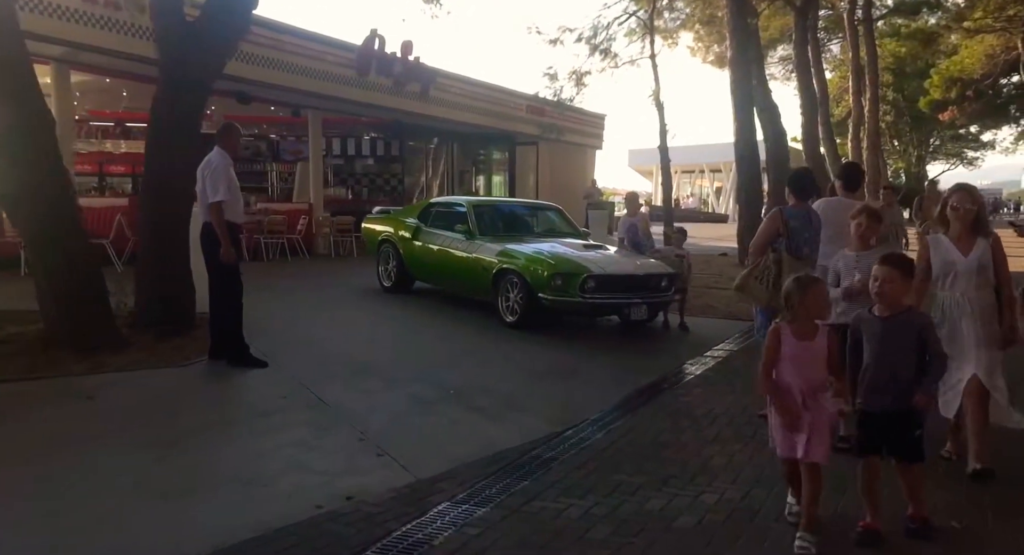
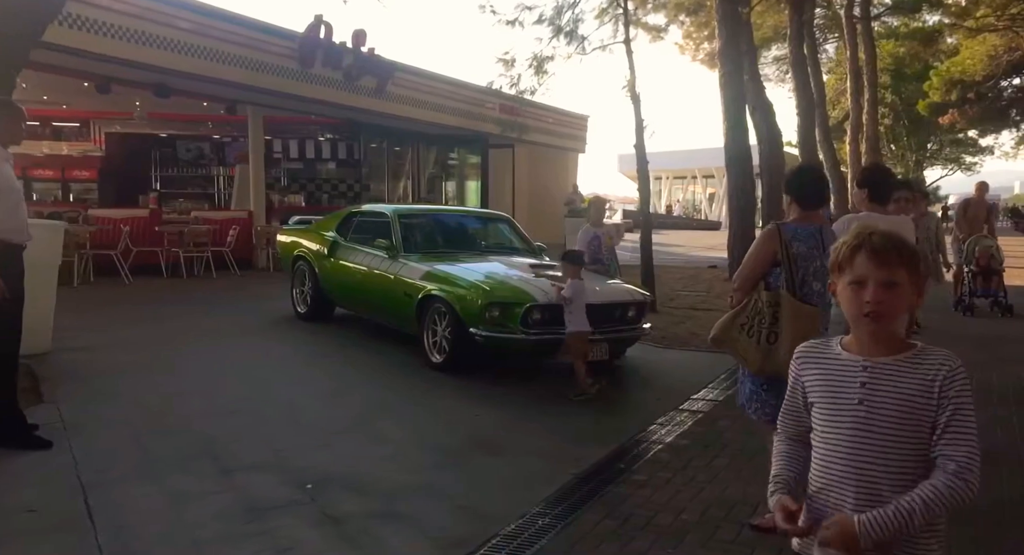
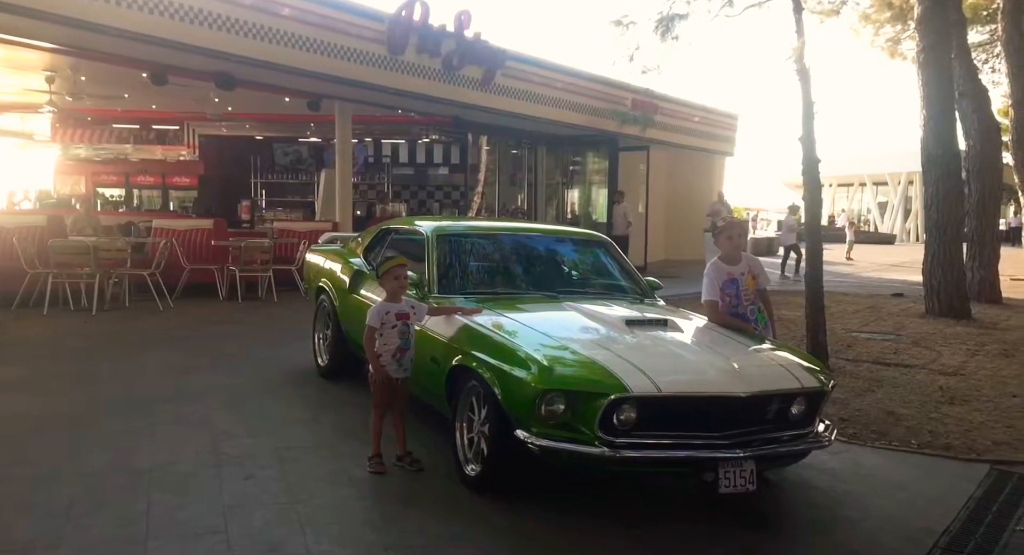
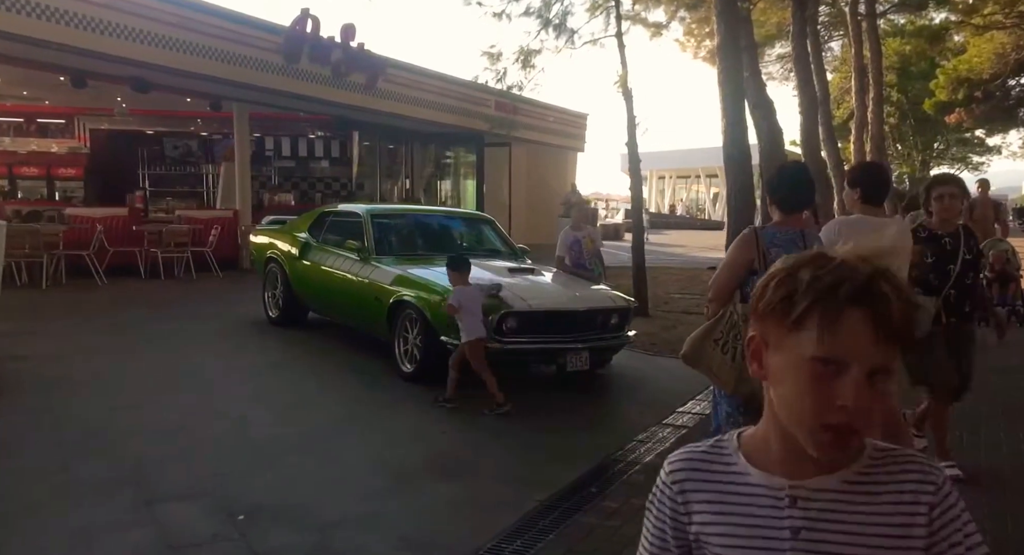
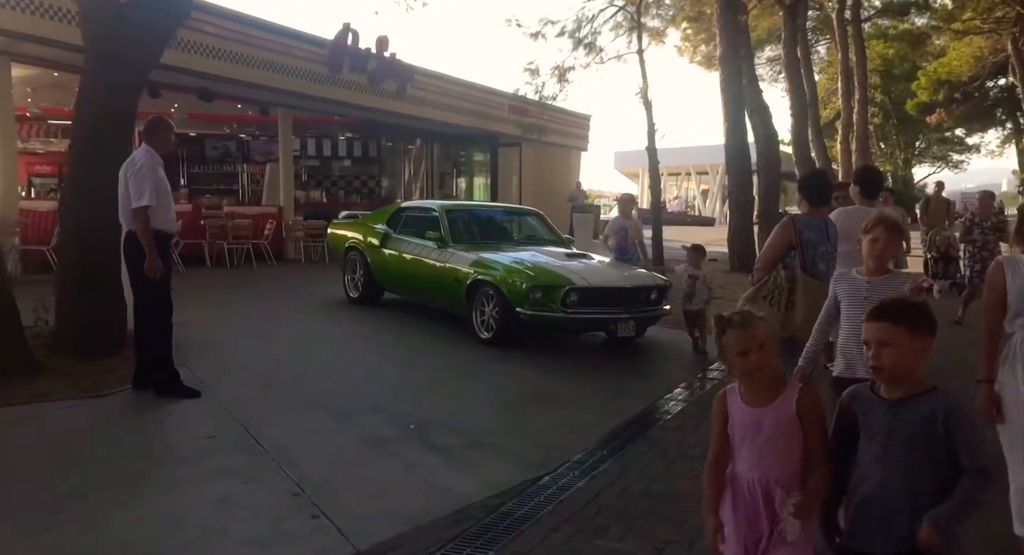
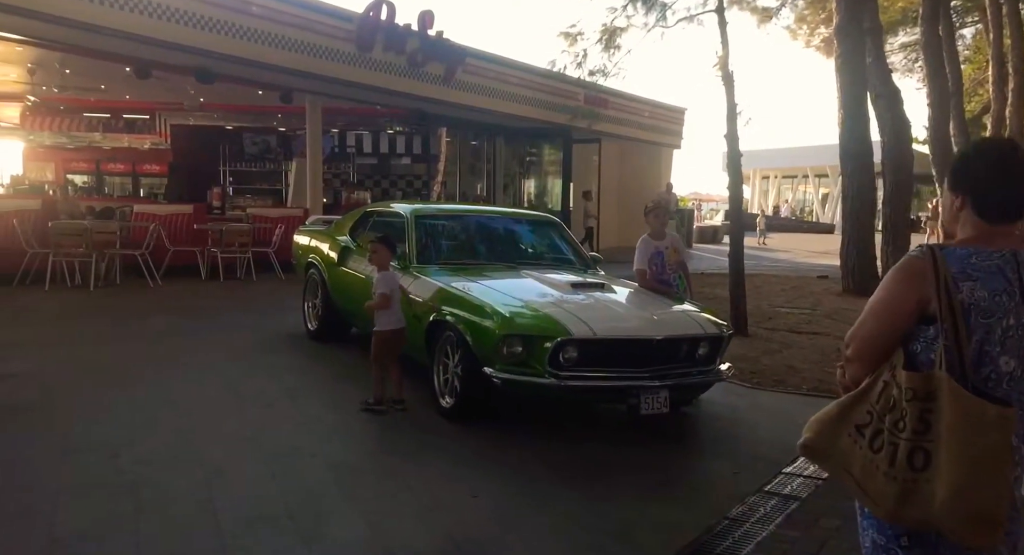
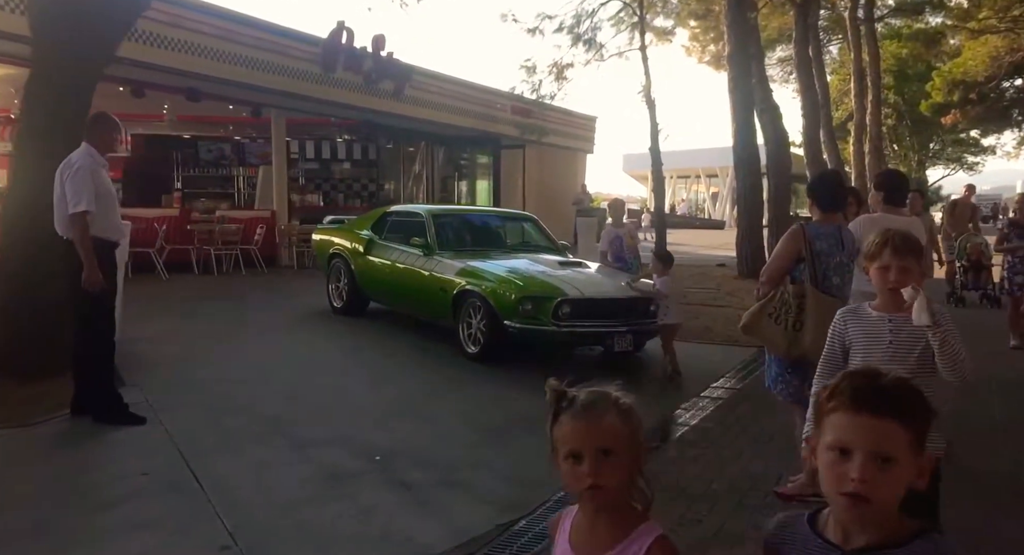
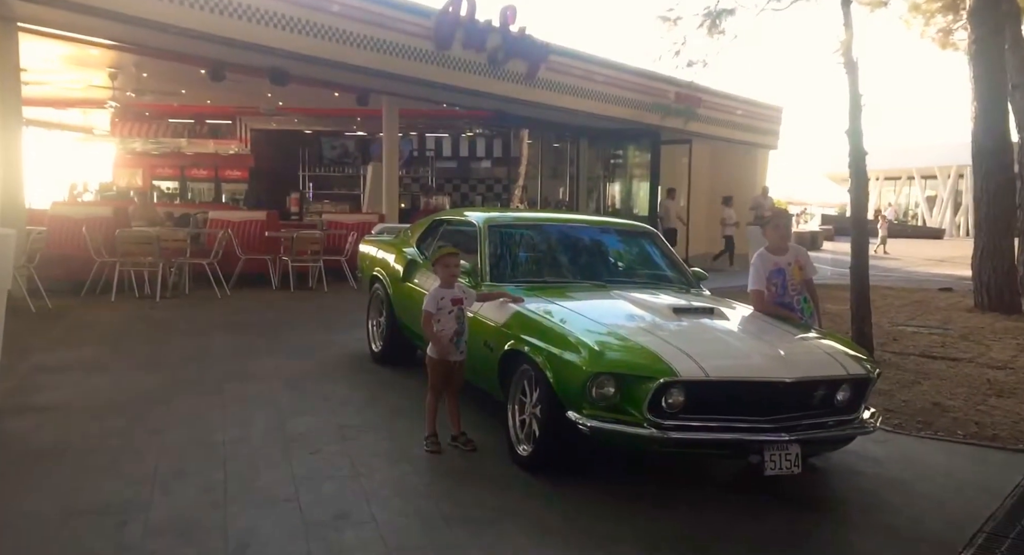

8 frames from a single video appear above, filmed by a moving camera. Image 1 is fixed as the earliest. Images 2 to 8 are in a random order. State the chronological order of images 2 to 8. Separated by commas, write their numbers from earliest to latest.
5, 7, 2, 4, 6, 8, 3
